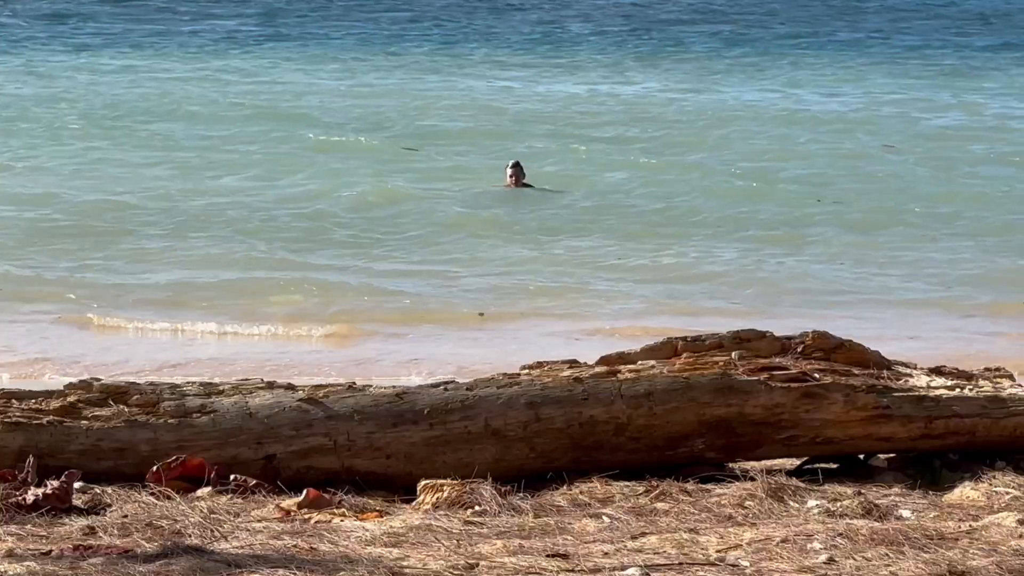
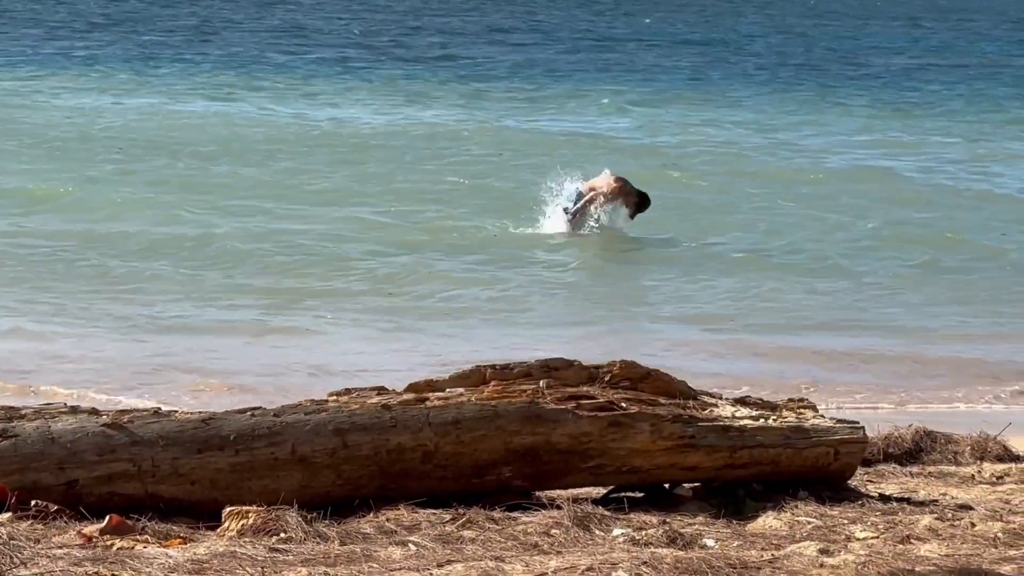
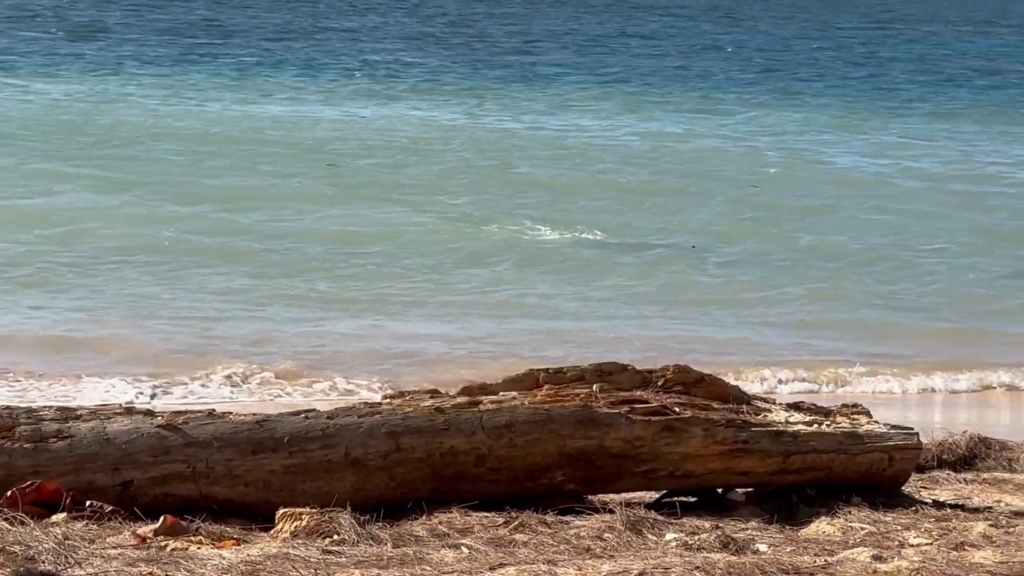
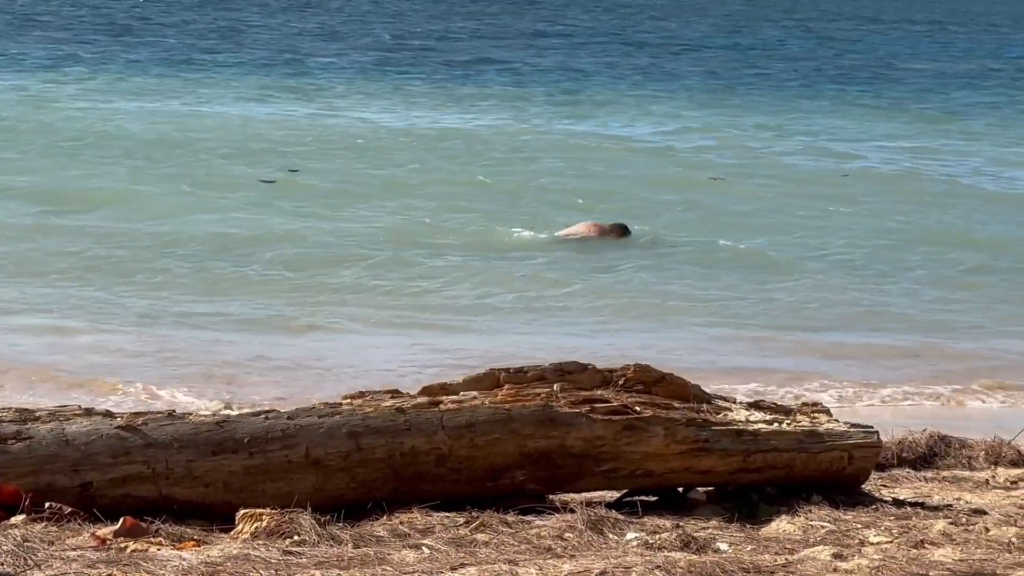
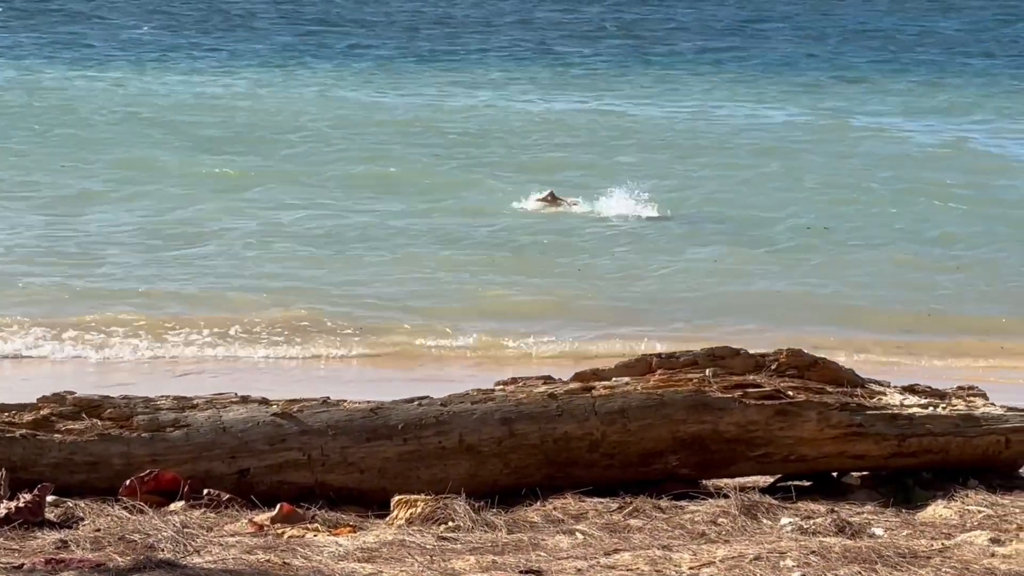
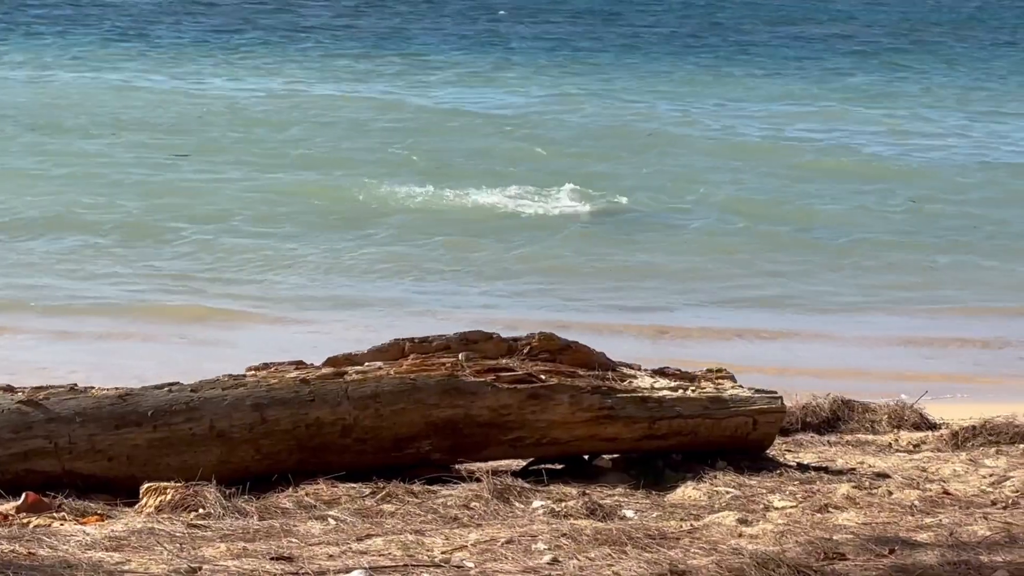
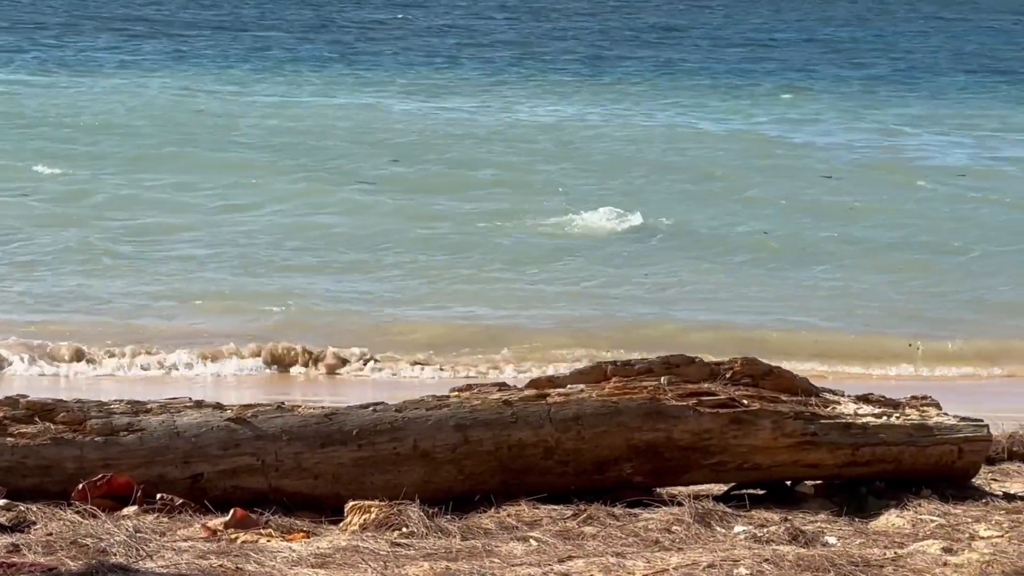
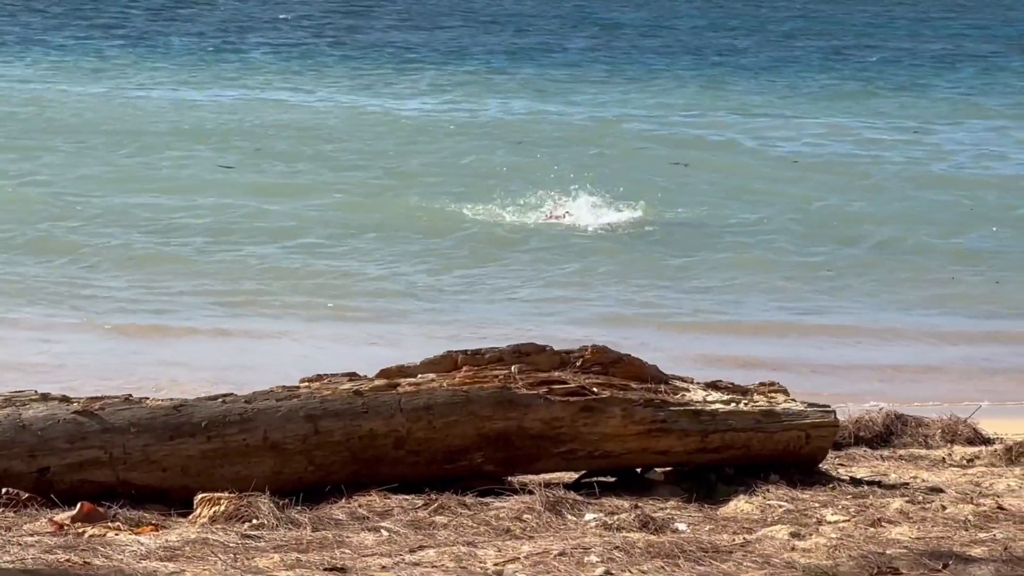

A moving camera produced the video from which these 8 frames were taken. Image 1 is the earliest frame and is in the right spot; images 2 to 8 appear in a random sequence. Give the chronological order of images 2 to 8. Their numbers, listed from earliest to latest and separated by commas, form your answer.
5, 7, 3, 4, 2, 8, 6
